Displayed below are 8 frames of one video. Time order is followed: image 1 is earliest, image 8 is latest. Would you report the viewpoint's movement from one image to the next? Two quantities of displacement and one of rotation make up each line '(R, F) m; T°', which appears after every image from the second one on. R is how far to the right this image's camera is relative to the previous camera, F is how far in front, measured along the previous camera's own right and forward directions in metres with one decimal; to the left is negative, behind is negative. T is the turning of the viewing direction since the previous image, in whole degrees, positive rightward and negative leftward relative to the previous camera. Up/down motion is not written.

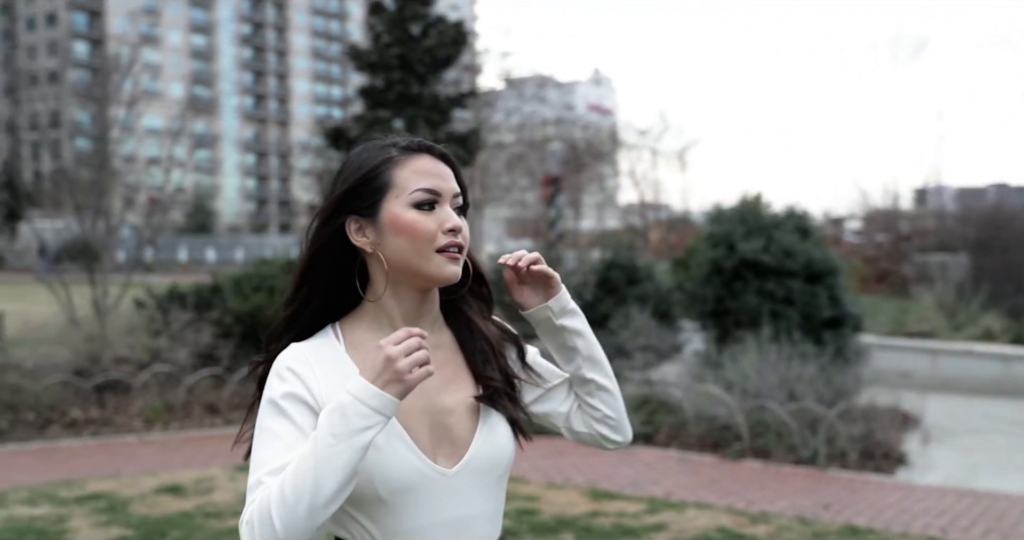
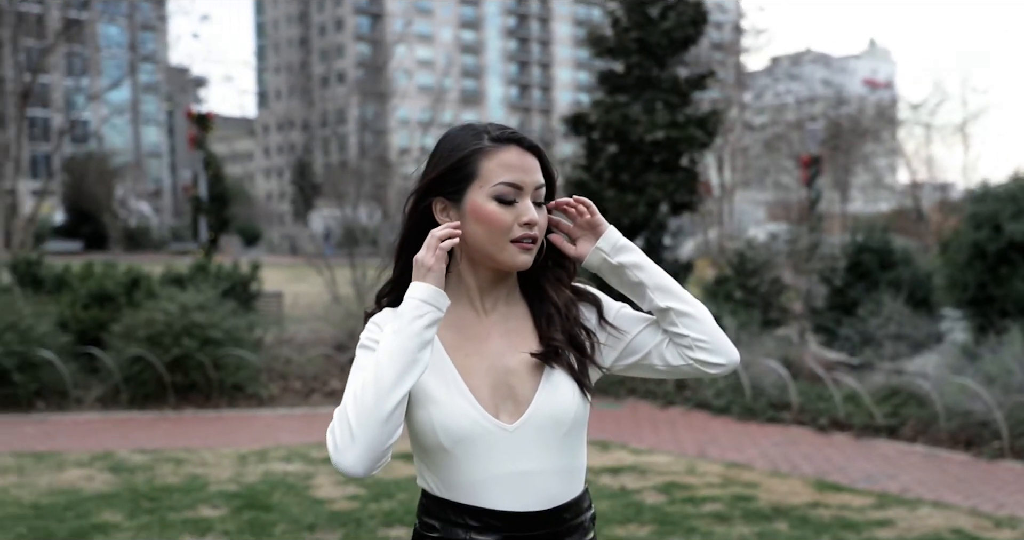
(+0.3, -0.1) m; -15°
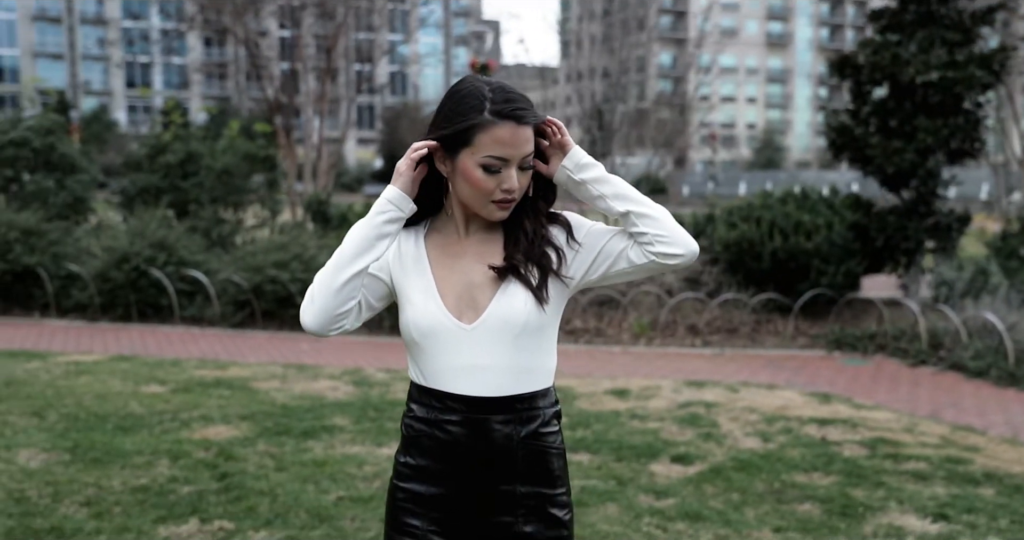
(+0.6, -0.1) m; -17°
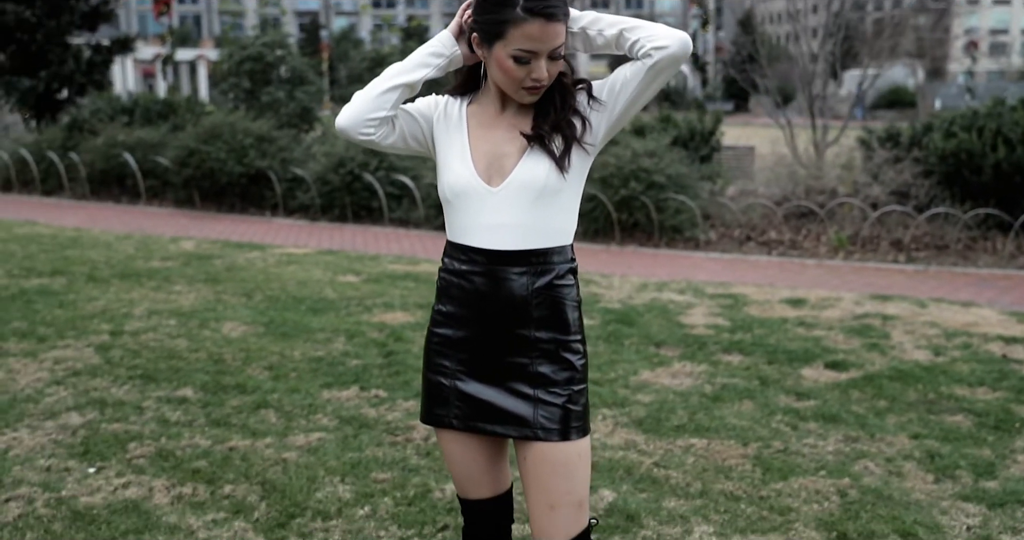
(+0.4, -0.1) m; -14°
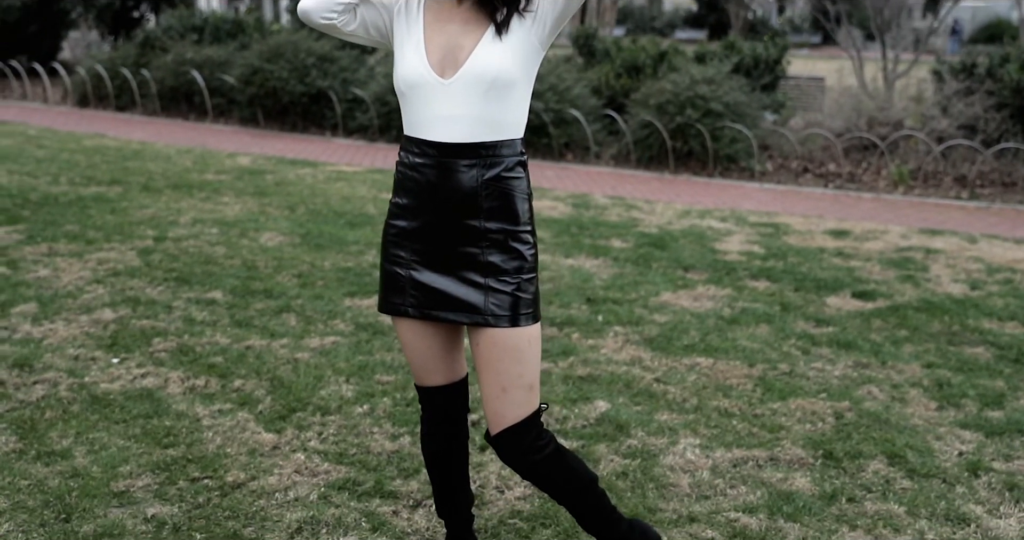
(+0.3, 0.0) m; -4°
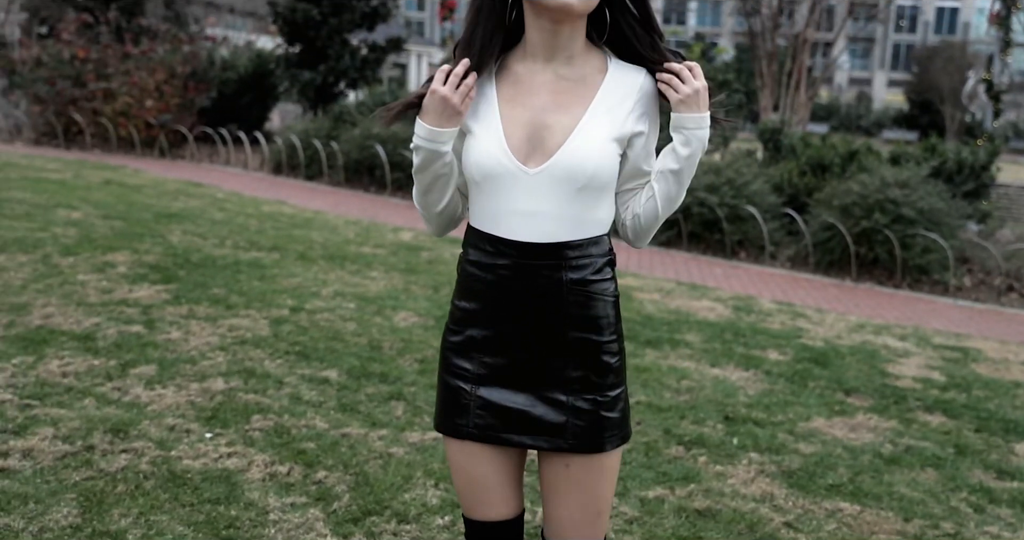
(+0.2, +0.4) m; -11°
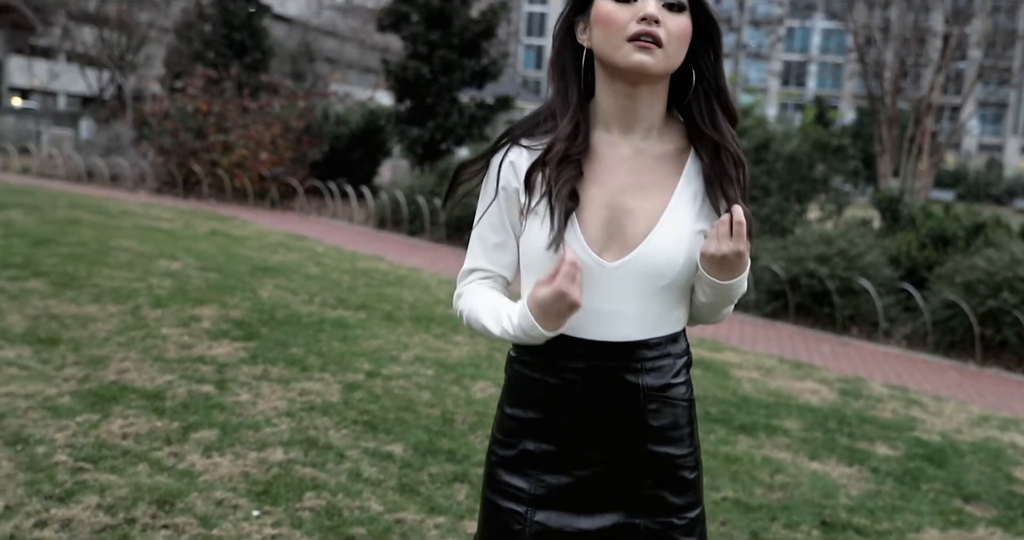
(+0.1, +0.3) m; -6°
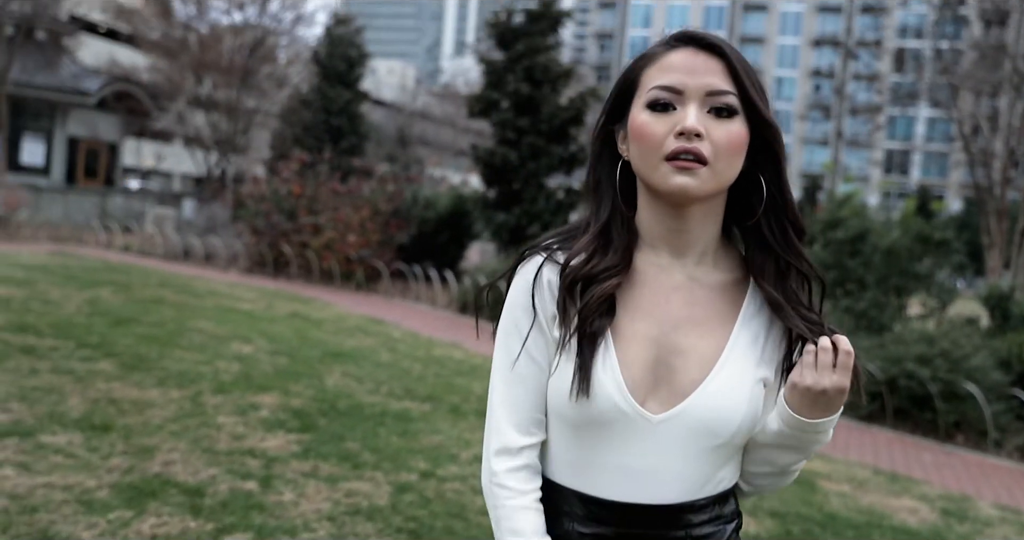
(+0.1, +0.3) m; -6°
